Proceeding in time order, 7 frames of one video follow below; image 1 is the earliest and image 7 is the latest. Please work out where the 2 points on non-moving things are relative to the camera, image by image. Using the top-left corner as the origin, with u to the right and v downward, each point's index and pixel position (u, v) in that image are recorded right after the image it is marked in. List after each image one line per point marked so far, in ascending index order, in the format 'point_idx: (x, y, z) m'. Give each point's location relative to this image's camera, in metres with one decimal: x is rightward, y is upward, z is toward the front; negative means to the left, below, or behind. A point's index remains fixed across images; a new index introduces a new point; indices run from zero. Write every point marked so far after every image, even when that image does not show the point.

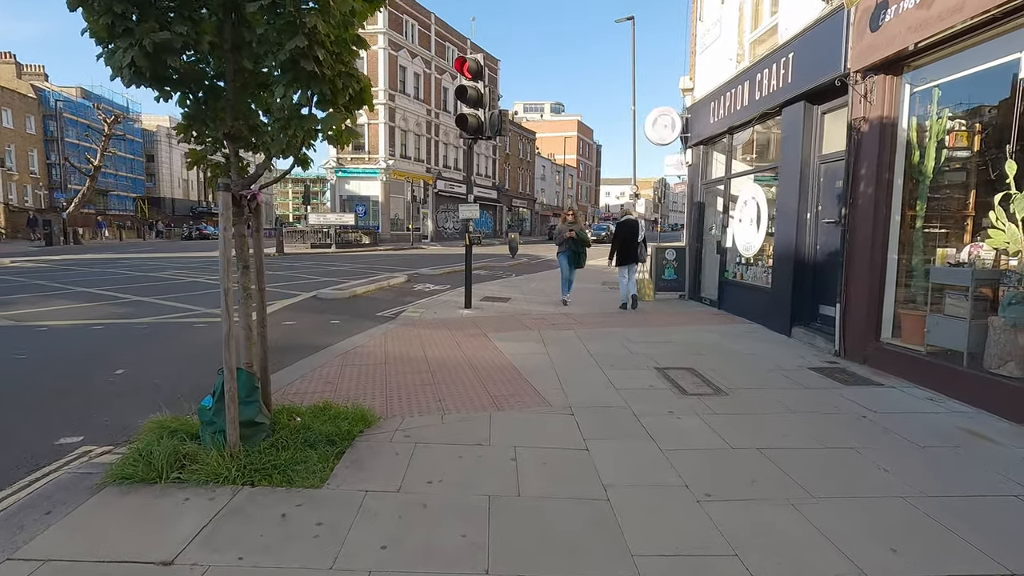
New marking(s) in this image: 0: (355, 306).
0: (-3.0, -0.4, +10.2) m
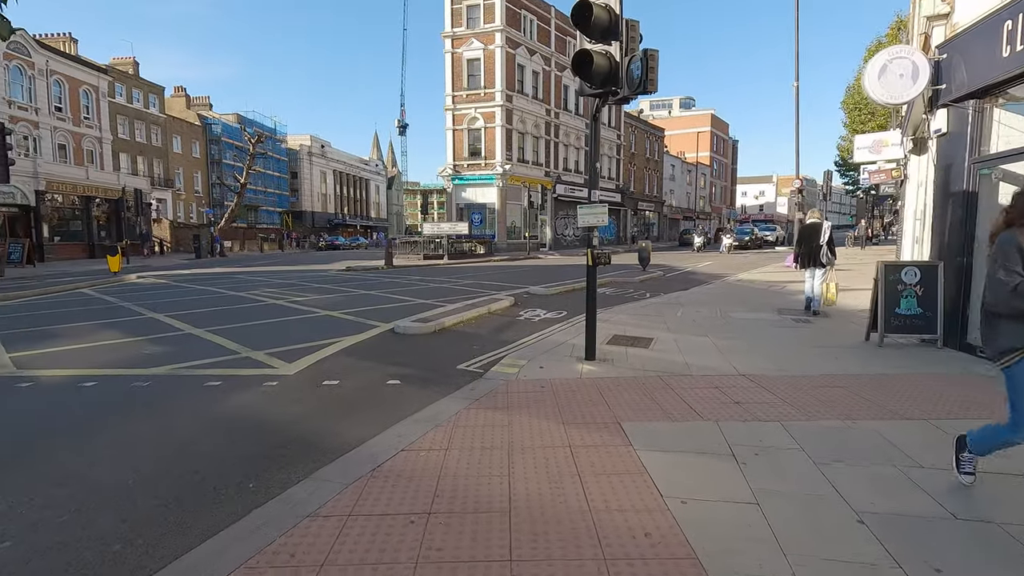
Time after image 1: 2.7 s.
0: (-1.1, -0.9, +7.5) m
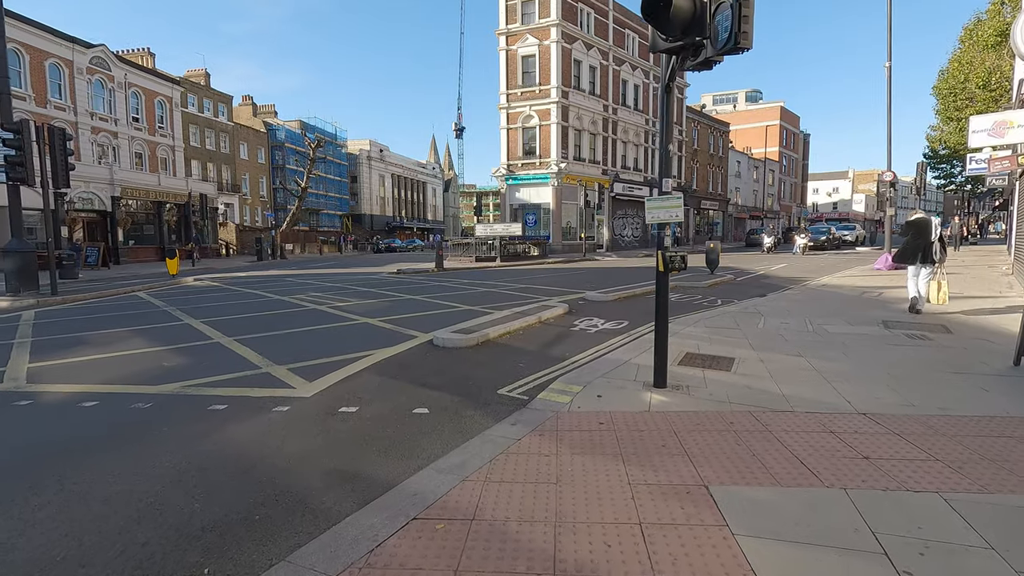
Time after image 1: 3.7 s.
0: (-0.5, -1.0, +6.5) m
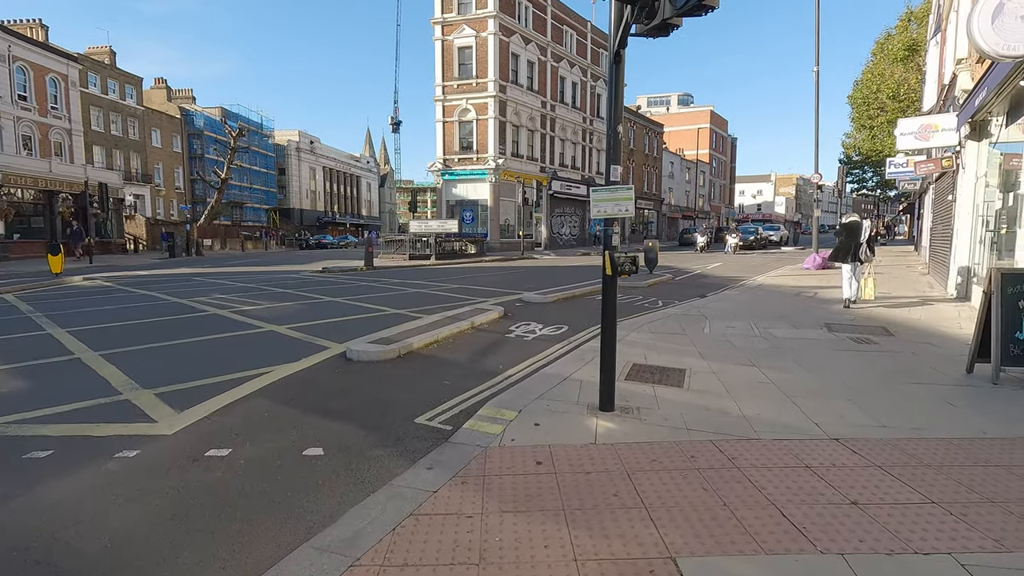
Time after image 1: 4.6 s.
0: (-1.2, -1.0, +5.5) m
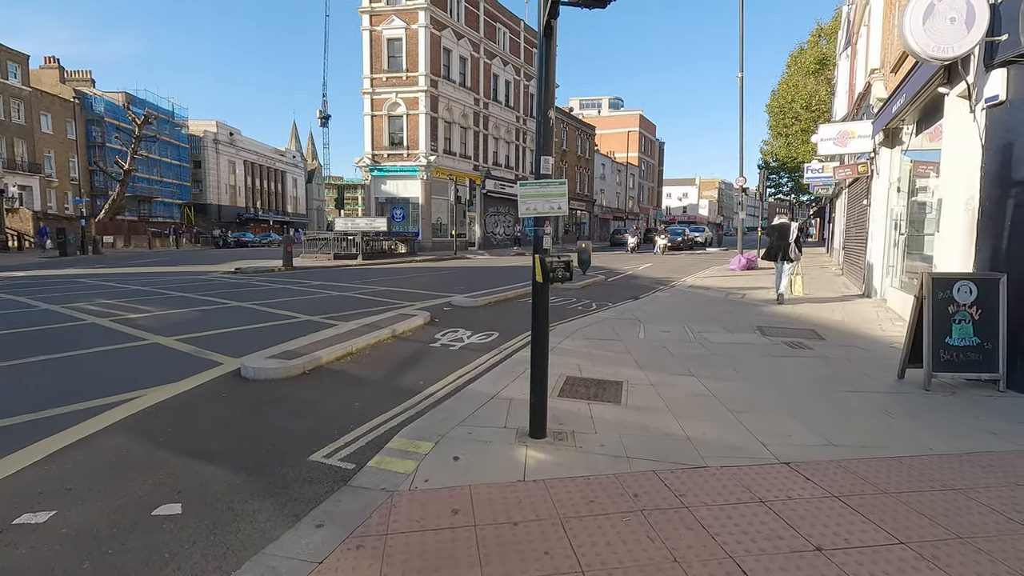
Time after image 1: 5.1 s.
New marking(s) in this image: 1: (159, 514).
0: (-2.0, -1.1, +4.7) m
1: (-2.0, -1.3, +3.0) m
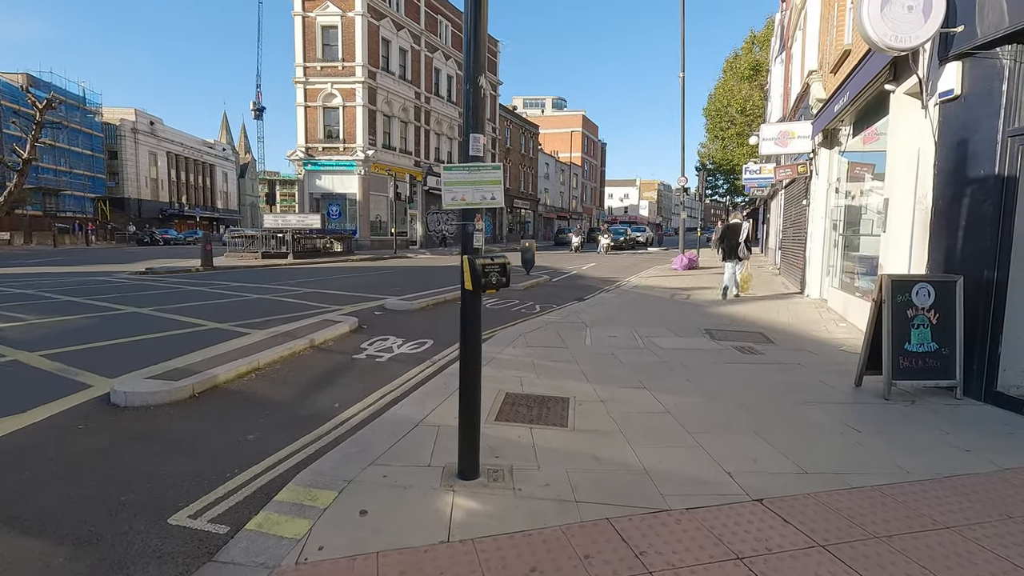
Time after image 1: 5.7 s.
0: (-2.5, -1.1, +3.8) m
1: (-2.3, -1.3, +2.1) m
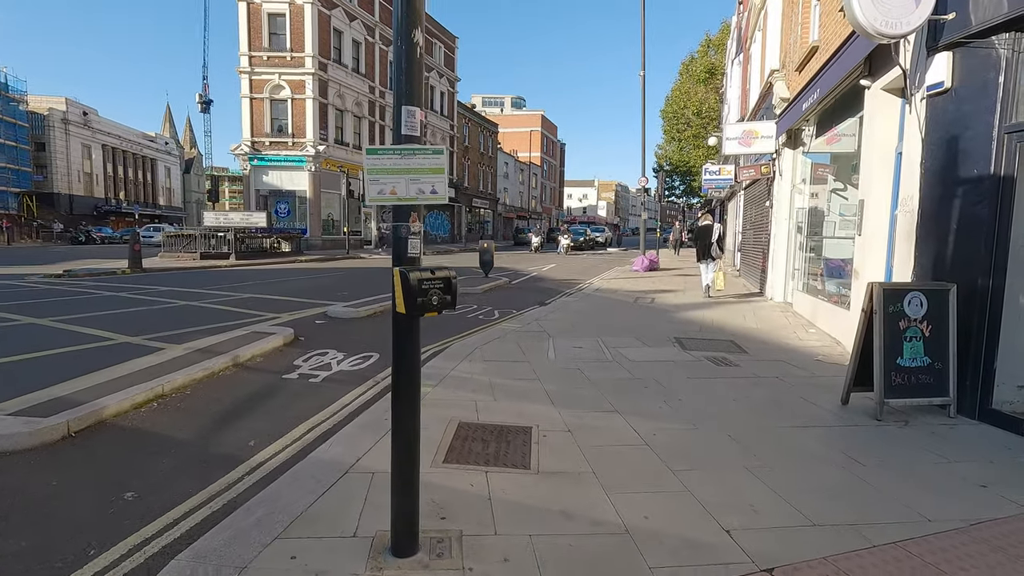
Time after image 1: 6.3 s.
0: (-2.8, -1.2, +2.9) m
1: (-2.5, -1.4, +1.2) m
